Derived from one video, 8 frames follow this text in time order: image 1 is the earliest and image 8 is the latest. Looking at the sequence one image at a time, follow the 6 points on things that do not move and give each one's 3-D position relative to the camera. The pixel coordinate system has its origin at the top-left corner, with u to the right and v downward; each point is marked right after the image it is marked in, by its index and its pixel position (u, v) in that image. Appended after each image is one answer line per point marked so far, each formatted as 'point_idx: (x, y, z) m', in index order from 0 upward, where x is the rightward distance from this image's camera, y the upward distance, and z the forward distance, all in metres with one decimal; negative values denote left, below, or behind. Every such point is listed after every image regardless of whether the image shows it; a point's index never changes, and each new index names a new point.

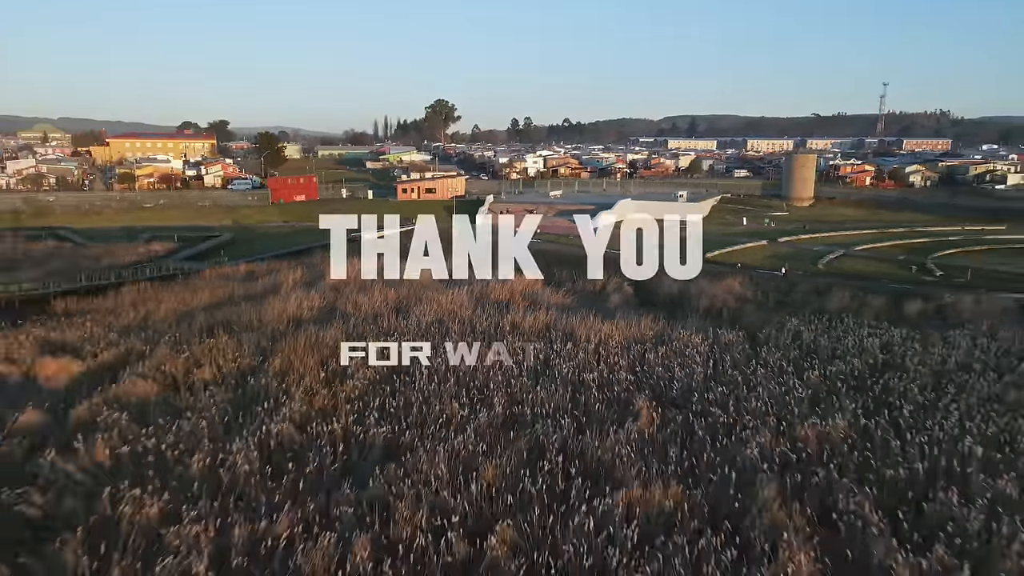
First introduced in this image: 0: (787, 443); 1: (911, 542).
0: (+1.5, -0.8, +3.5) m
1: (+1.6, -1.0, +2.6) m
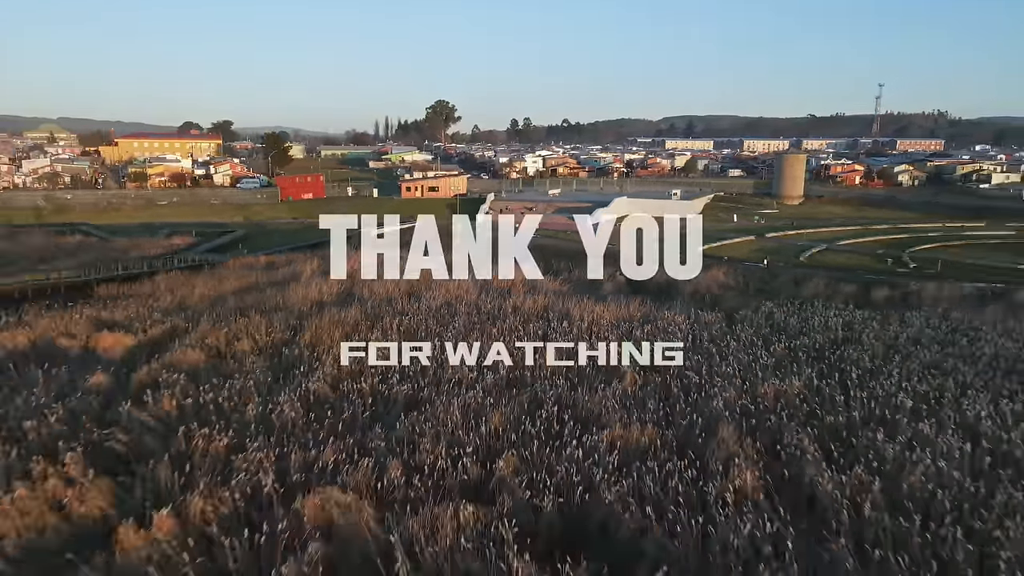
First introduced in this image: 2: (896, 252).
0: (+1.5, -0.7, +4.1) m
1: (+1.6, -0.9, +3.3) m
2: (+6.3, +0.6, +10.7) m
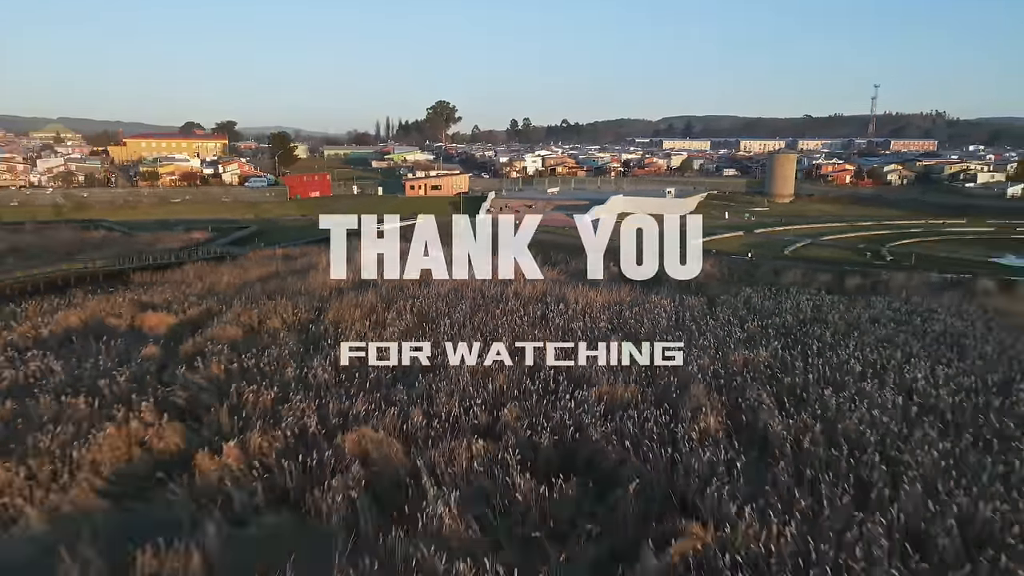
0: (+1.5, -0.5, +4.8) m
1: (+1.6, -0.7, +3.9) m
2: (+6.3, +0.7, +11.3) m
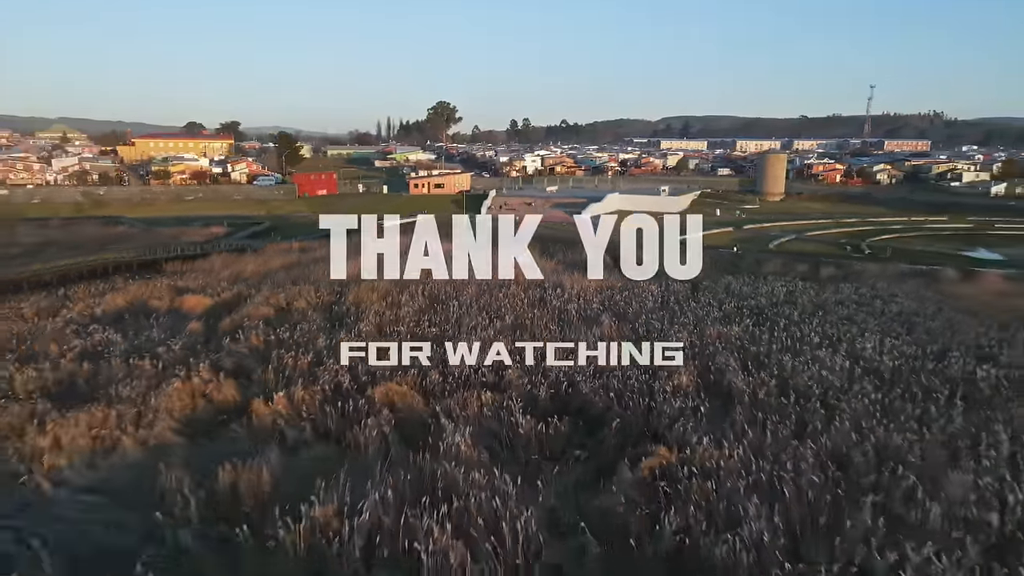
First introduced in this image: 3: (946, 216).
0: (+1.5, -0.4, +5.4) m
1: (+1.7, -0.6, +4.6) m
2: (+6.3, +0.9, +12.0) m
3: (+10.3, +1.7, +15.6) m
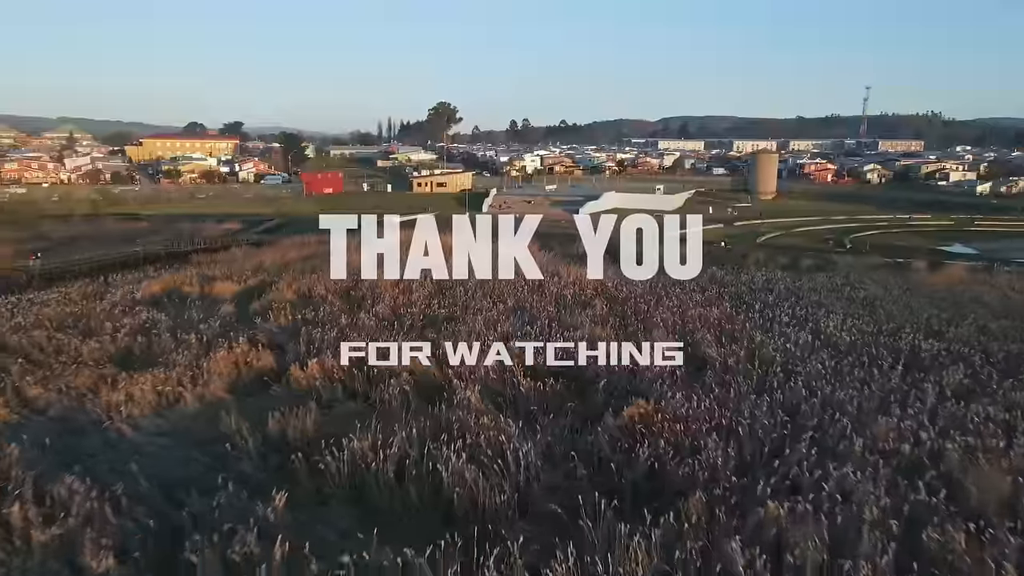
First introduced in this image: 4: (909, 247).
0: (+1.5, -0.3, +6.0) m
1: (+1.7, -0.5, +5.2) m
2: (+6.3, +1.0, +12.6) m
3: (+10.4, +1.9, +16.2) m
4: (+6.7, +0.7, +11.0) m
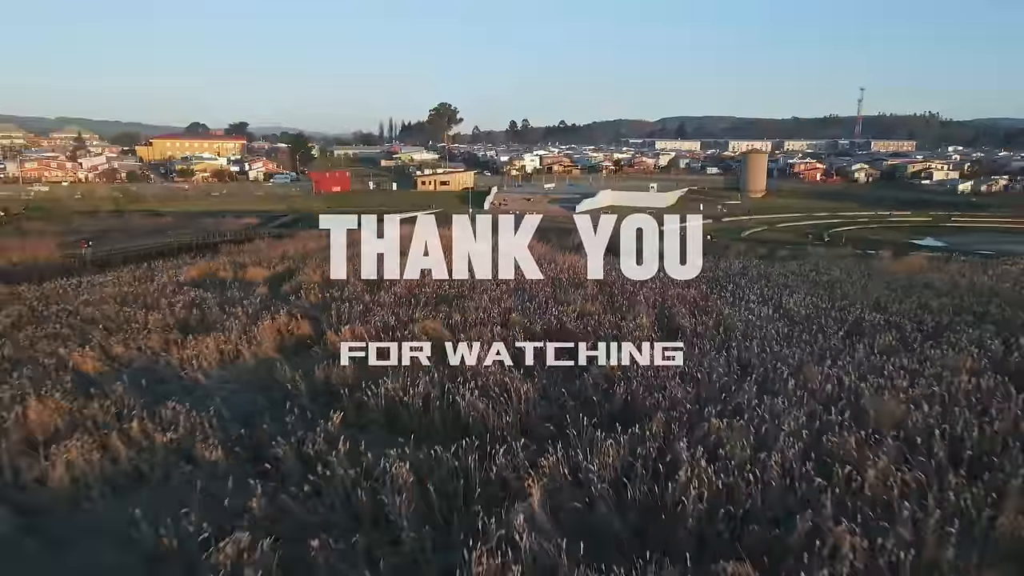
0: (+1.6, -0.1, +6.9) m
1: (+1.7, -0.3, +6.0) m
2: (+6.4, +1.2, +13.5) m
3: (+10.4, +2.0, +17.1) m
4: (+6.7, +0.9, +11.9) m
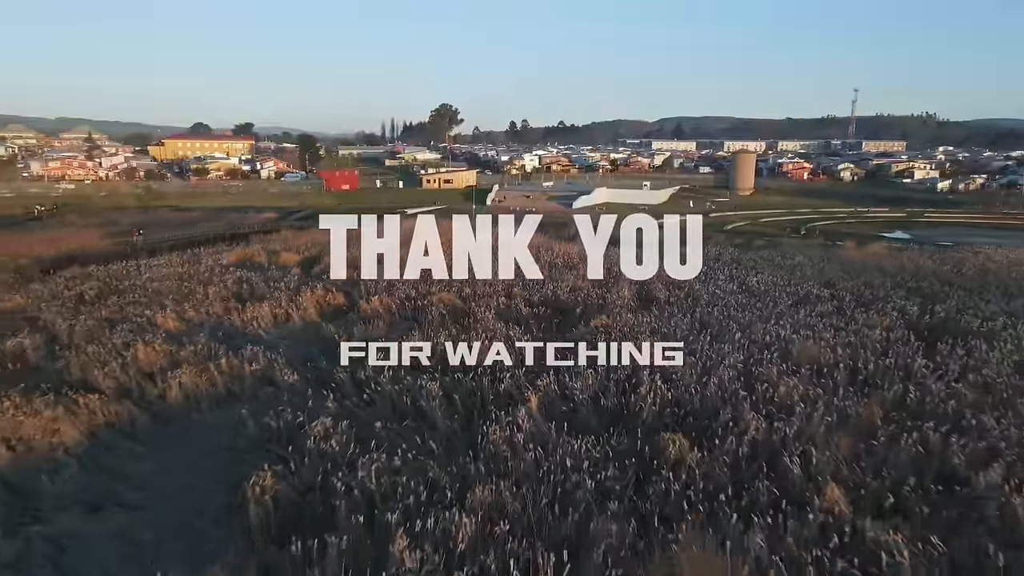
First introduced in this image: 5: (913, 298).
0: (+1.6, +0.2, +8.0) m
1: (+1.7, 0.0, +7.1) m
2: (+6.4, +1.4, +14.6) m
3: (+10.4, +2.3, +18.1) m
4: (+6.7, +1.1, +13.0) m
5: (+4.0, -0.1, +6.6) m
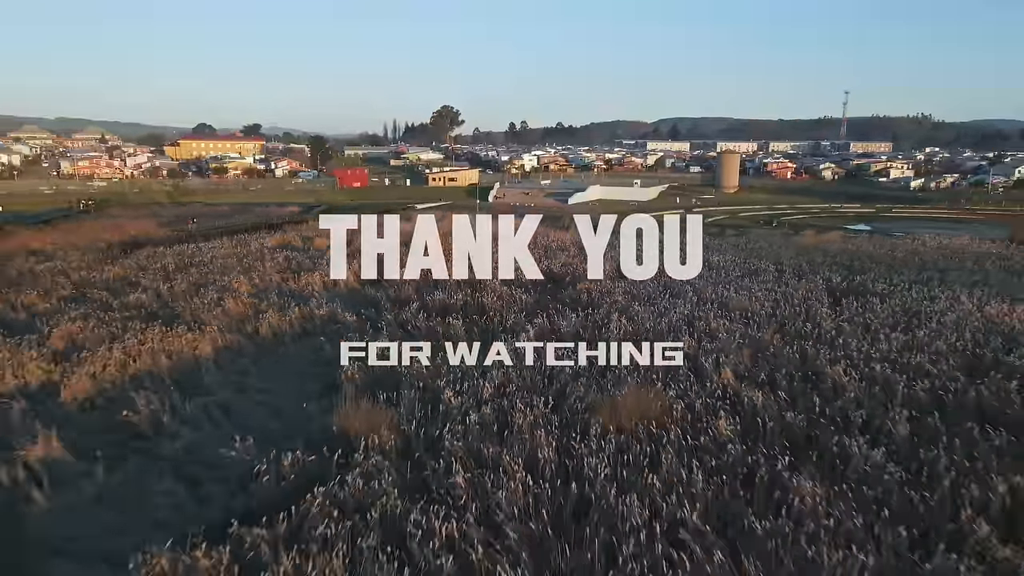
0: (+1.6, +0.5, +9.5) m
1: (+1.7, +0.3, +8.6) m
2: (+6.4, +1.7, +16.1) m
3: (+10.4, +2.6, +19.7) m
4: (+6.8, +1.4, +14.5) m
5: (+4.1, +0.2, +8.1) m
